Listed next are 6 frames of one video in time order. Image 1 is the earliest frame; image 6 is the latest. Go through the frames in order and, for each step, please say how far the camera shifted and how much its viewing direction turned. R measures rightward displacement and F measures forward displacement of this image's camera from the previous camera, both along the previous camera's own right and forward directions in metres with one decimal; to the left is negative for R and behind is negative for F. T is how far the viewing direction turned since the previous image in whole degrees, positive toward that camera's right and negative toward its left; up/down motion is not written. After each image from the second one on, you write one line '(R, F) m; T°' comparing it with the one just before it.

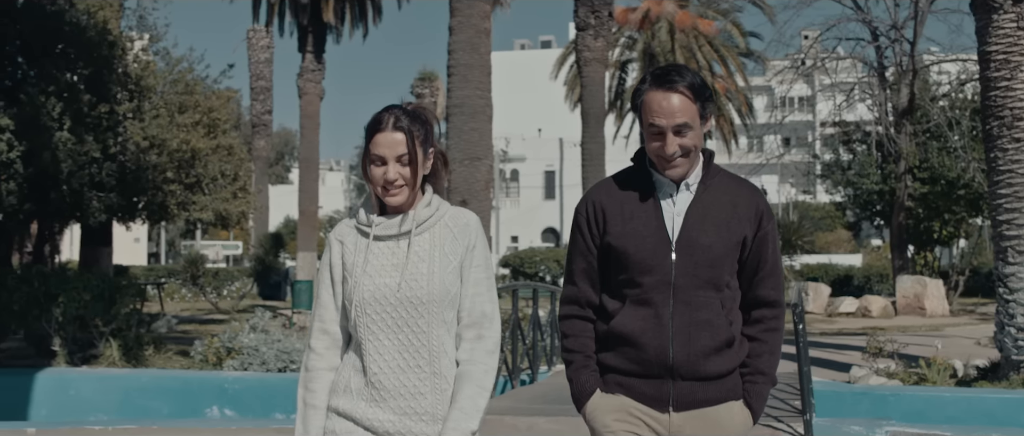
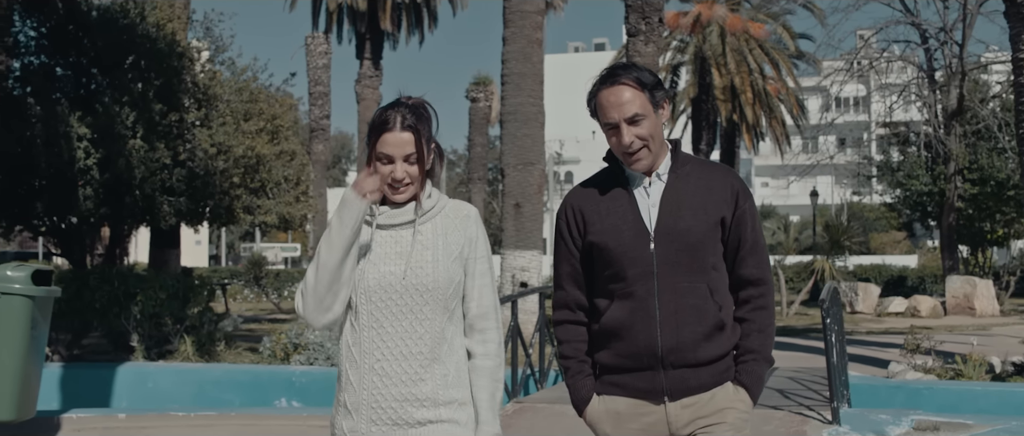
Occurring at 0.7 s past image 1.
(+0.1, -0.6) m; -3°
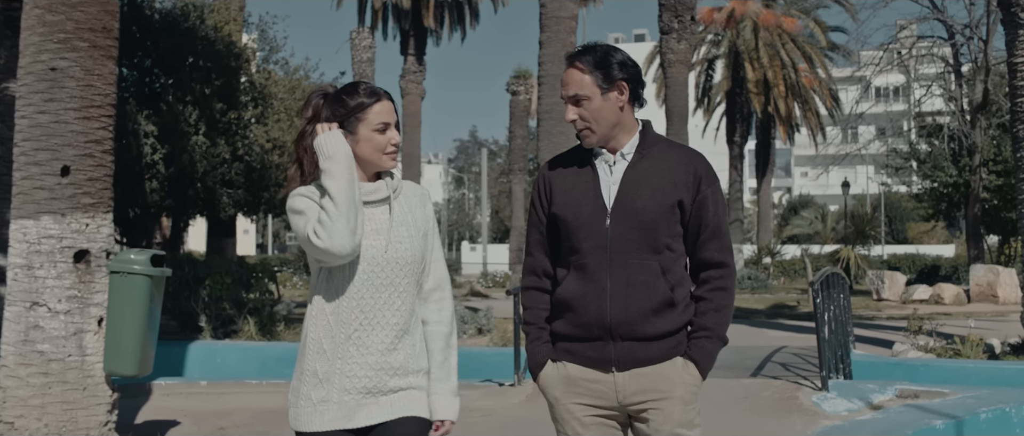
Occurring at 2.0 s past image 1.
(+0.1, -1.1) m; -2°
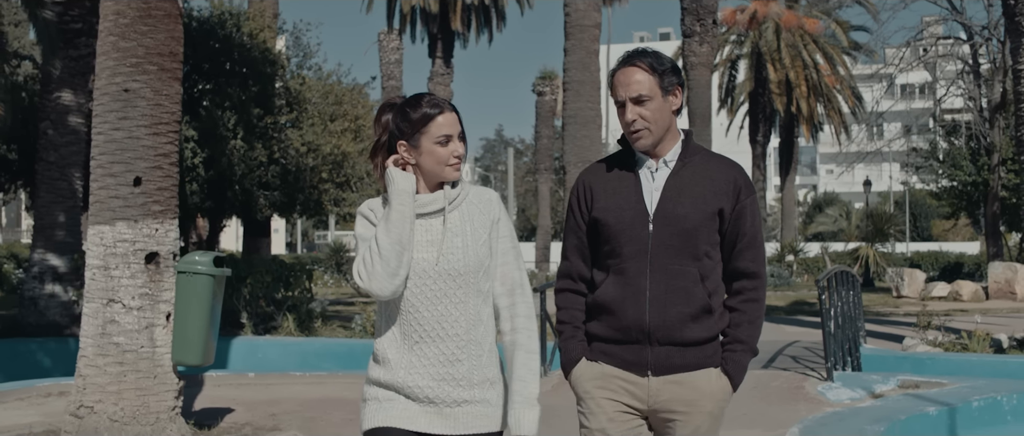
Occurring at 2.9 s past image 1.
(0.0, -0.6) m; -1°
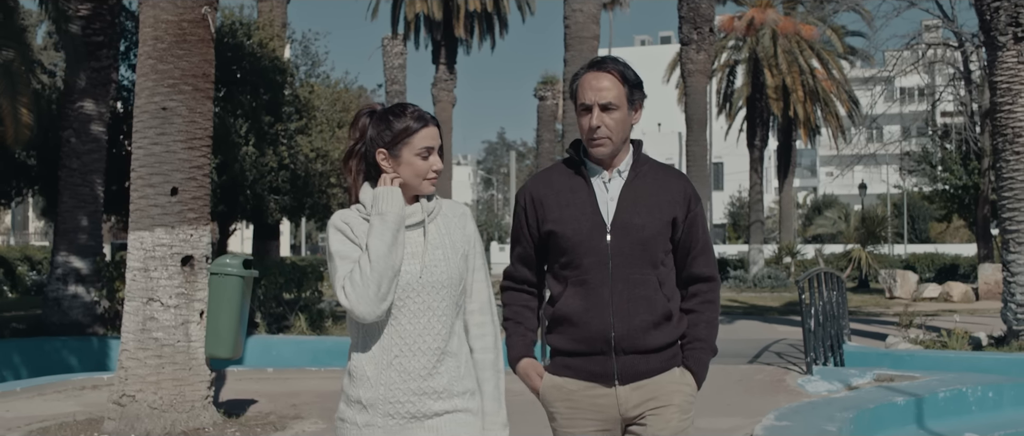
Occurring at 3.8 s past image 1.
(0.0, -0.7) m; 0°
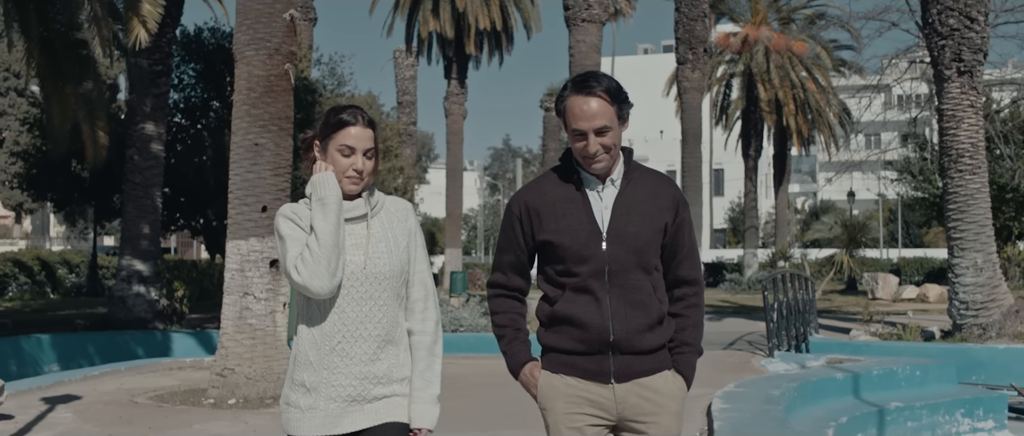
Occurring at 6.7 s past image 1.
(-0.1, -2.0) m; 0°
